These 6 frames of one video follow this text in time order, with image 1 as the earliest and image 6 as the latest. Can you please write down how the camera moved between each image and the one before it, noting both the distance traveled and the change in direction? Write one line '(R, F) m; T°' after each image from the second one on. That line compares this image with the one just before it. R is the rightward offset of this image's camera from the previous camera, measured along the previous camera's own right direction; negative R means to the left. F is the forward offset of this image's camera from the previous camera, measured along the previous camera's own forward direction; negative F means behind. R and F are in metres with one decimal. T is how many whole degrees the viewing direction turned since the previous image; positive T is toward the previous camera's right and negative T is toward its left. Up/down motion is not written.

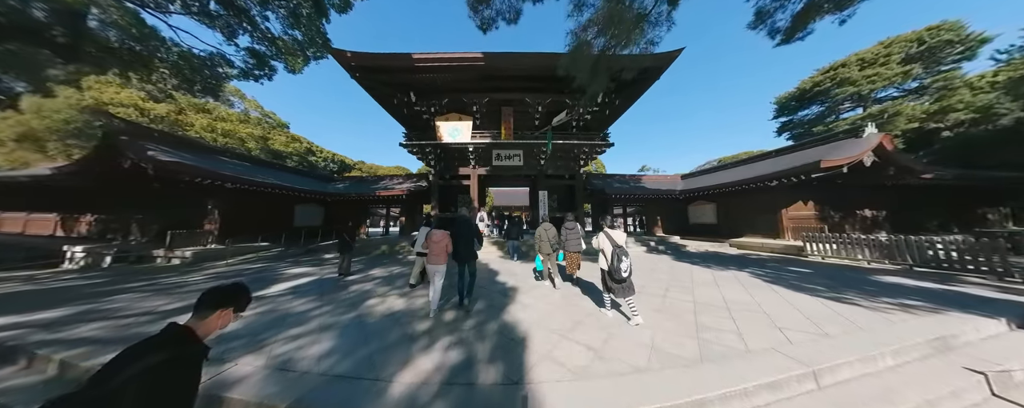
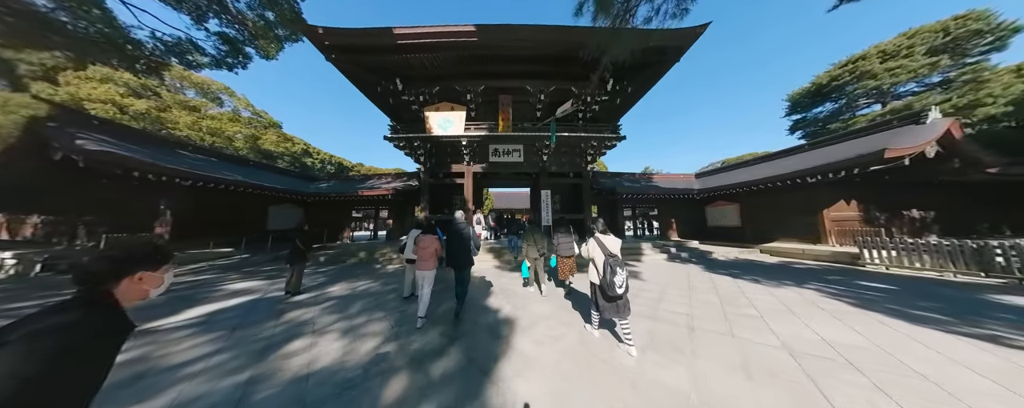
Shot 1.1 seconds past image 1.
(+0.1, +1.2) m; 0°
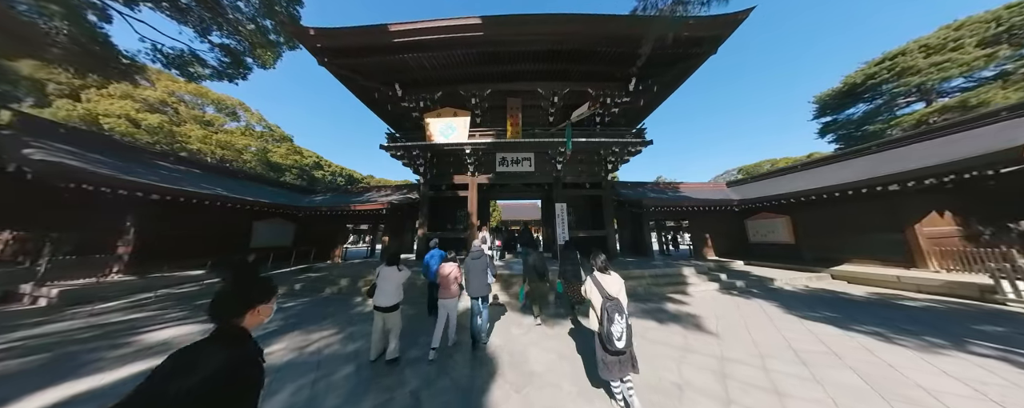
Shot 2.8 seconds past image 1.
(-0.1, +1.2) m; -2°
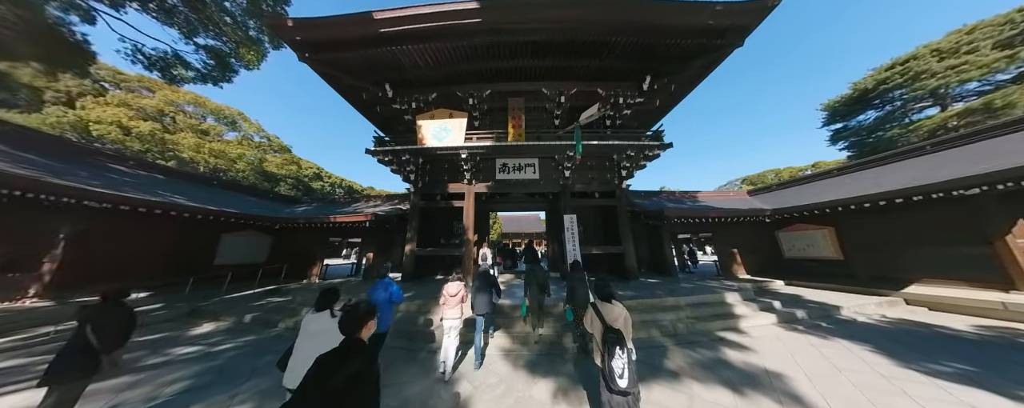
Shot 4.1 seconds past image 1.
(0.0, +1.1) m; 0°
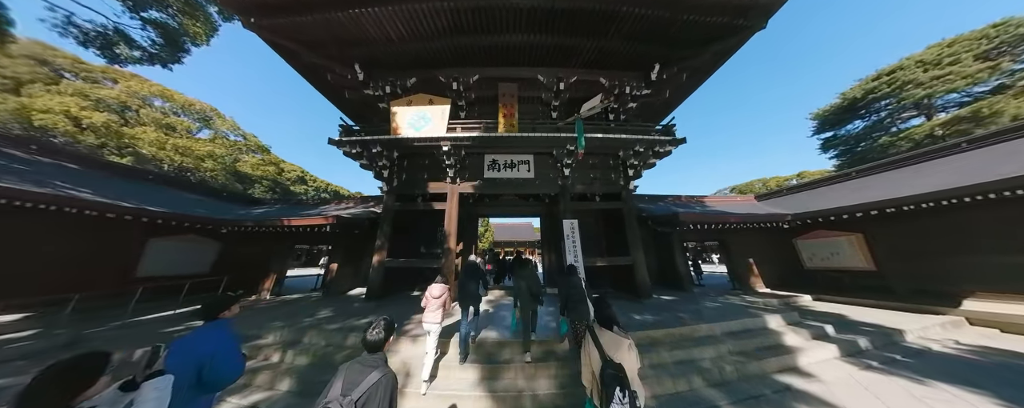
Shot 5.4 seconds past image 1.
(+0.1, +1.1) m; +2°
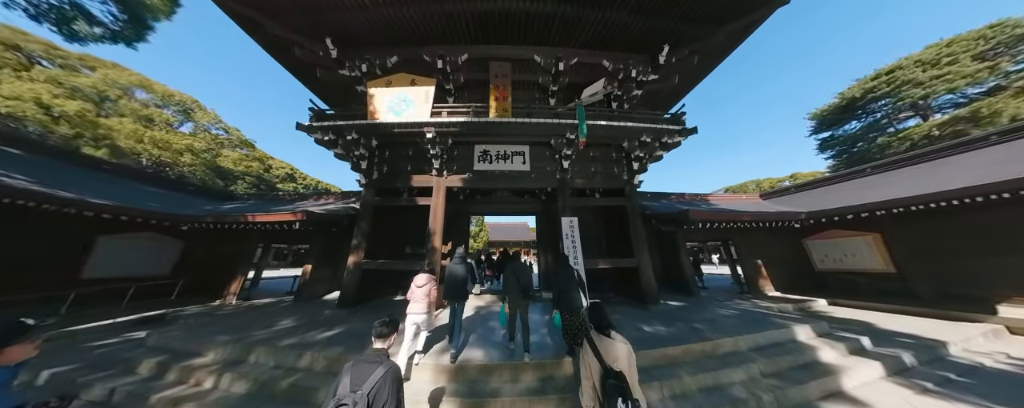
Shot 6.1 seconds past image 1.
(+0.1, +0.6) m; +1°
